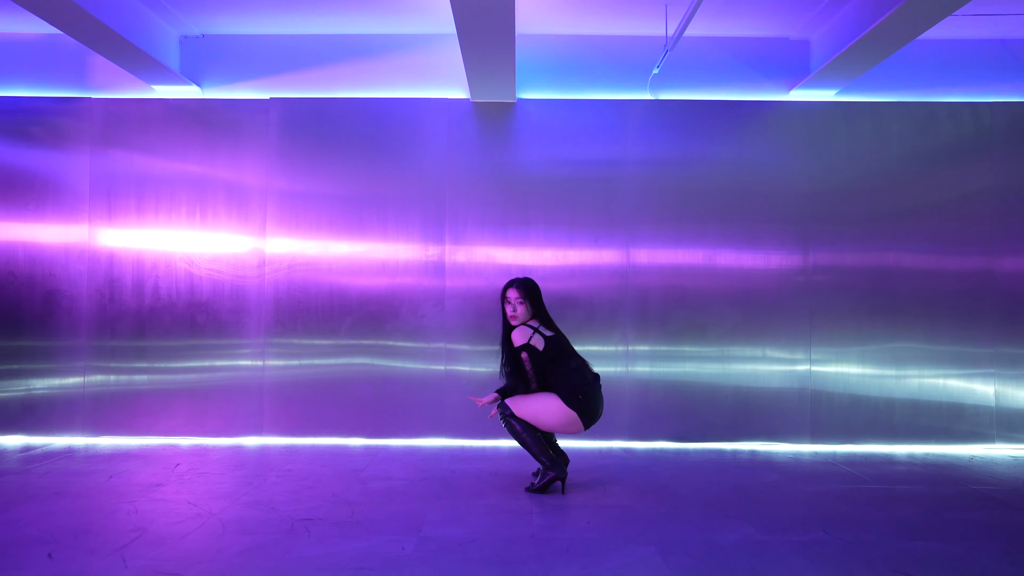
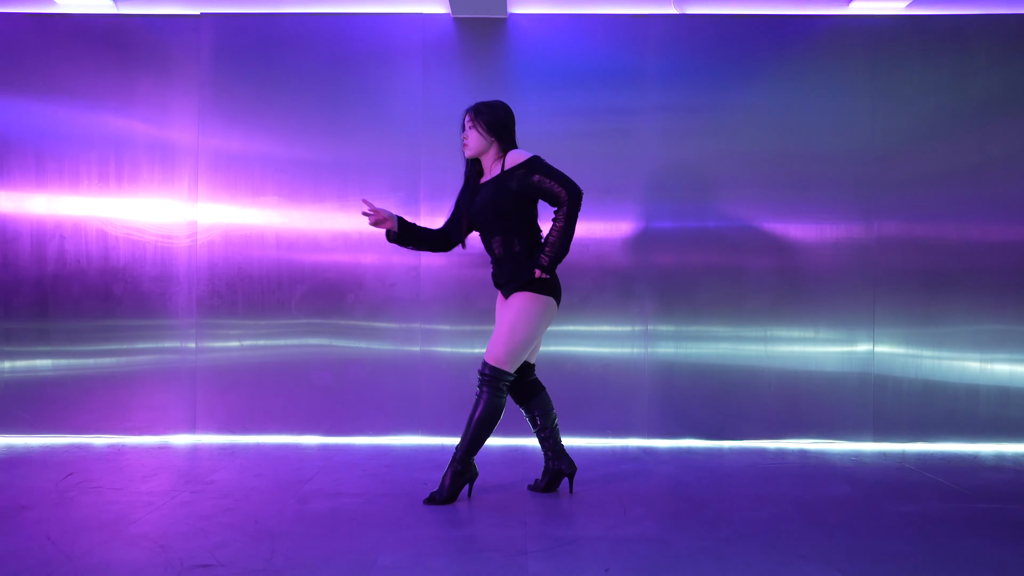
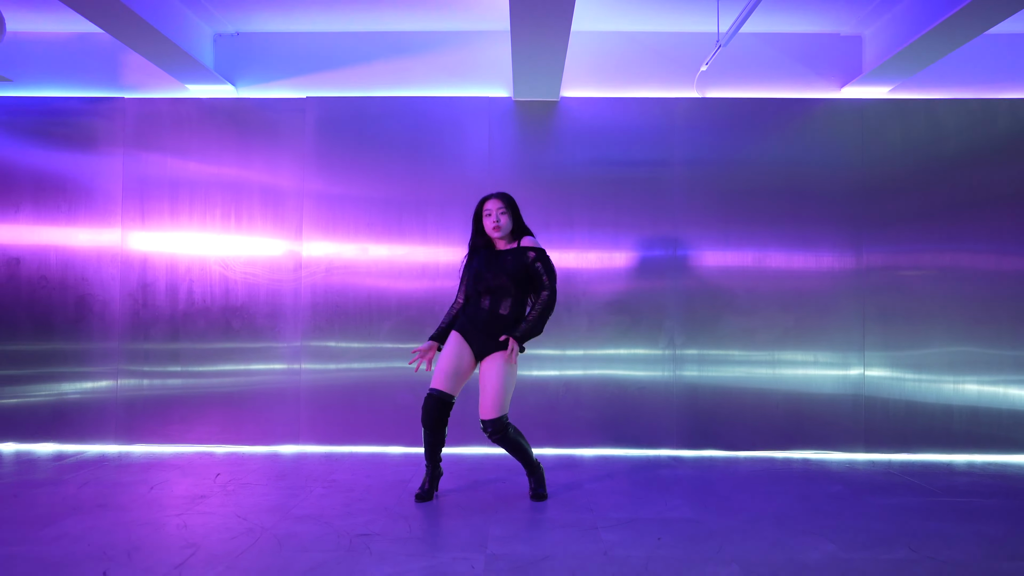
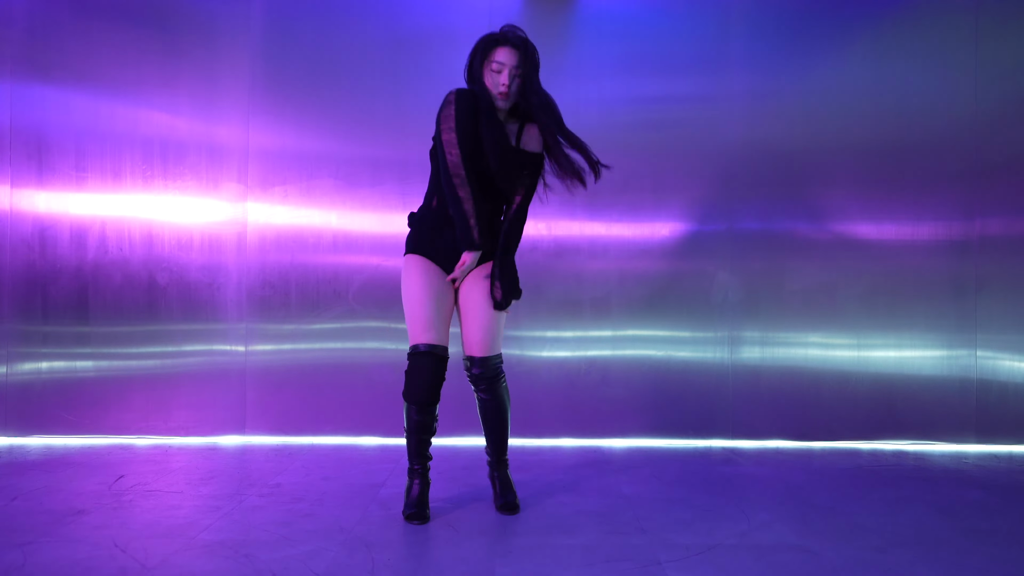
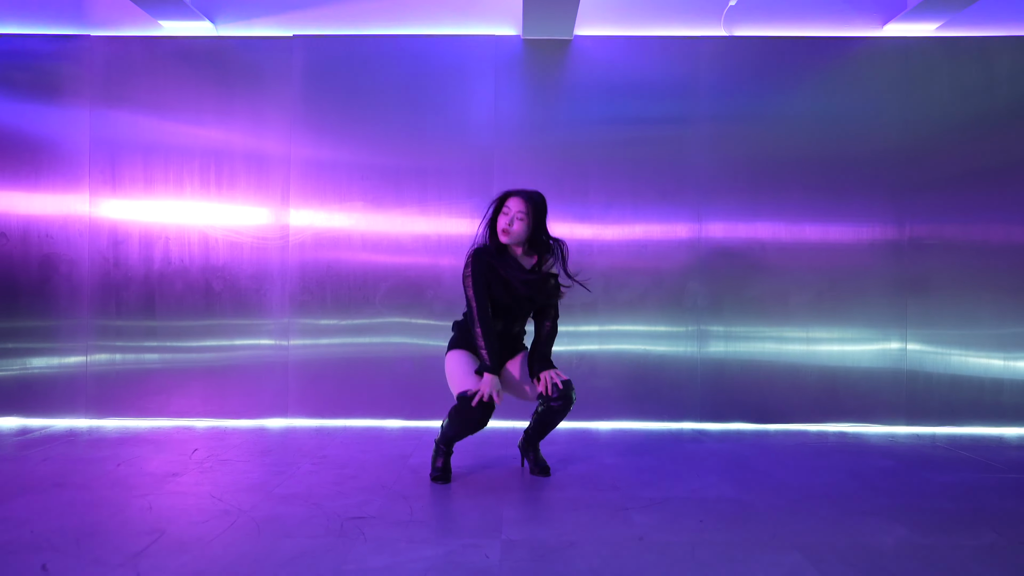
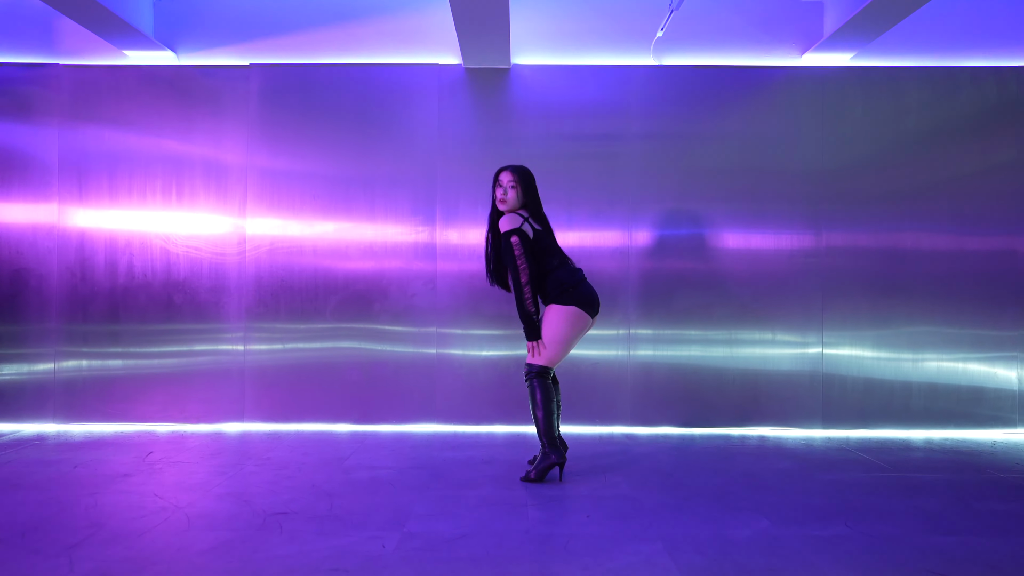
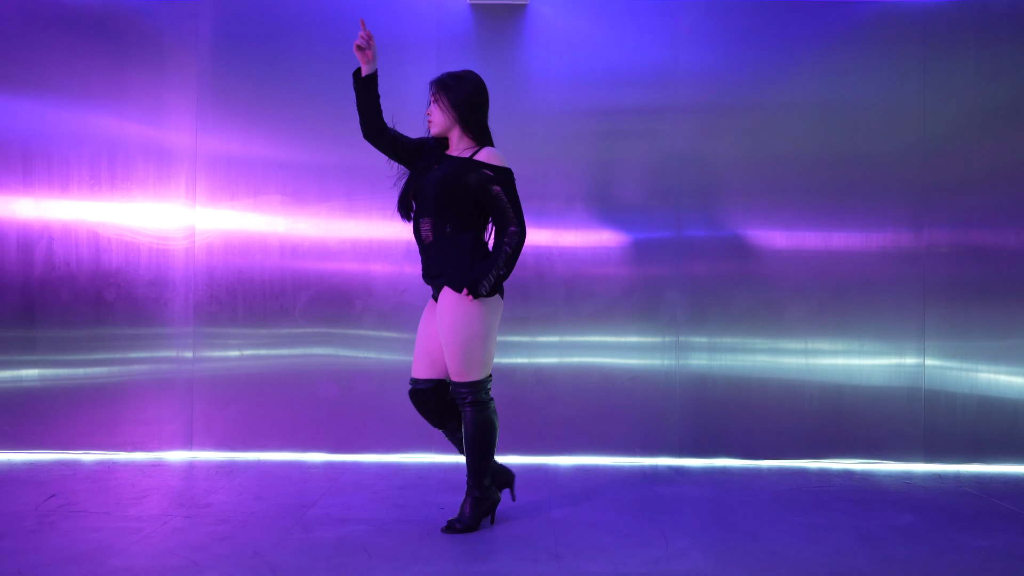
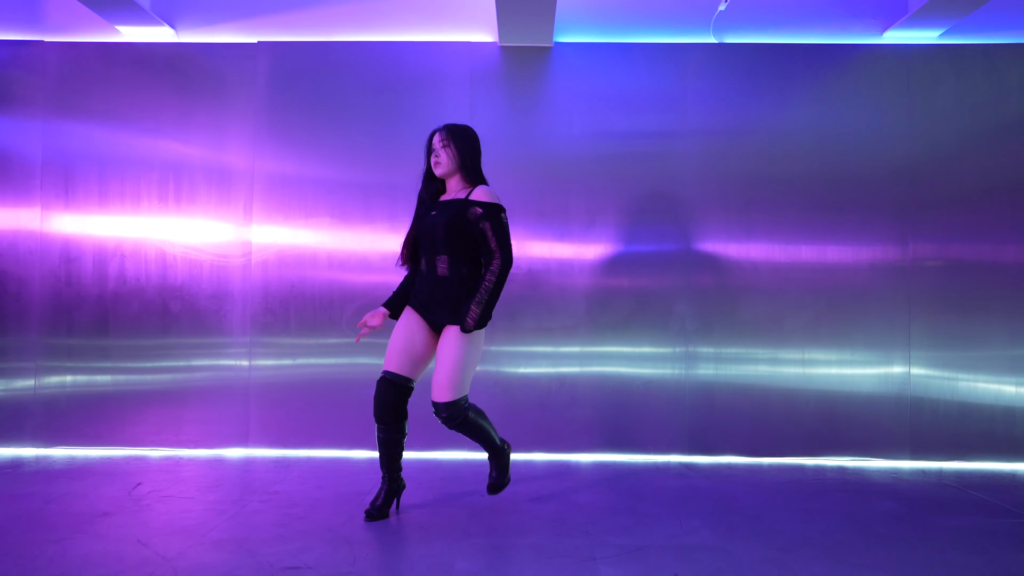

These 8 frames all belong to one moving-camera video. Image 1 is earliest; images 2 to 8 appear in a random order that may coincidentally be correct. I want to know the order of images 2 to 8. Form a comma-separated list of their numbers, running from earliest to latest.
6, 2, 7, 8, 3, 5, 4
